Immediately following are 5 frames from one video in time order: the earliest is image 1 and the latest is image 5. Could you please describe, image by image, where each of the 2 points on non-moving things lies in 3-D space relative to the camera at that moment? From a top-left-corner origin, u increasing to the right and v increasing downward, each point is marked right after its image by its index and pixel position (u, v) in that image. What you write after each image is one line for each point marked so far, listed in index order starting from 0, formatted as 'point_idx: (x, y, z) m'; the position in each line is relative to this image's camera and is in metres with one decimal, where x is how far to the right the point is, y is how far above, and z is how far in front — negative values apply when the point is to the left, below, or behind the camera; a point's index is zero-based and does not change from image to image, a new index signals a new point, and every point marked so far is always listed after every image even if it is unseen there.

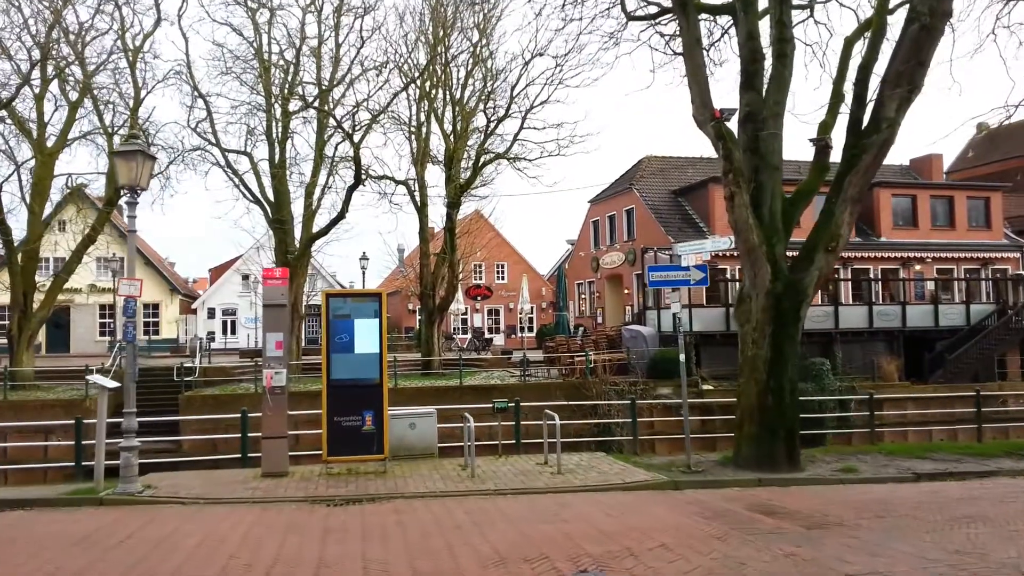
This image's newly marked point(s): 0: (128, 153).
0: (-3.9, +1.4, +8.2) m
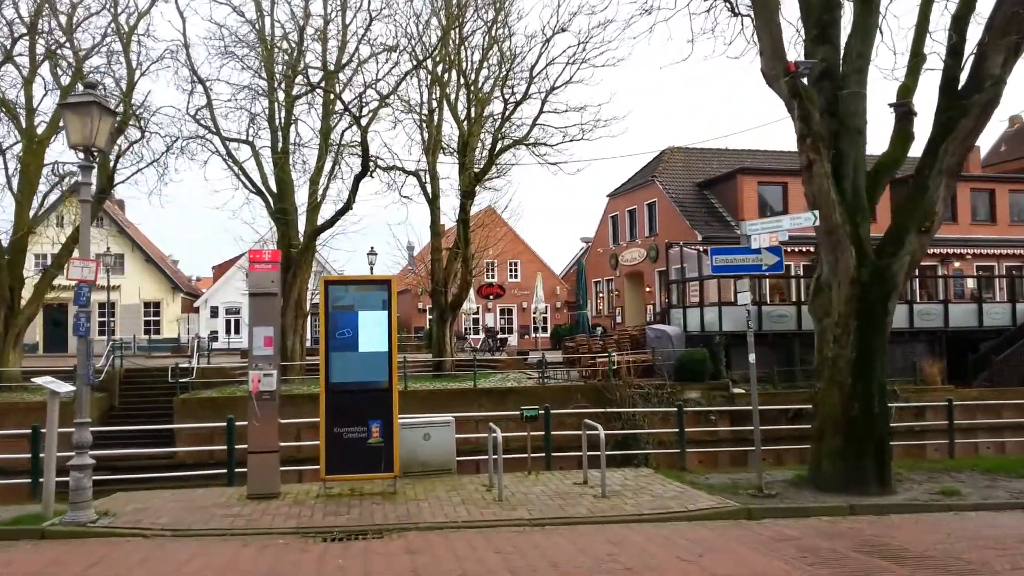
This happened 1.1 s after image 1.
0: (-3.6, +1.5, +6.7) m
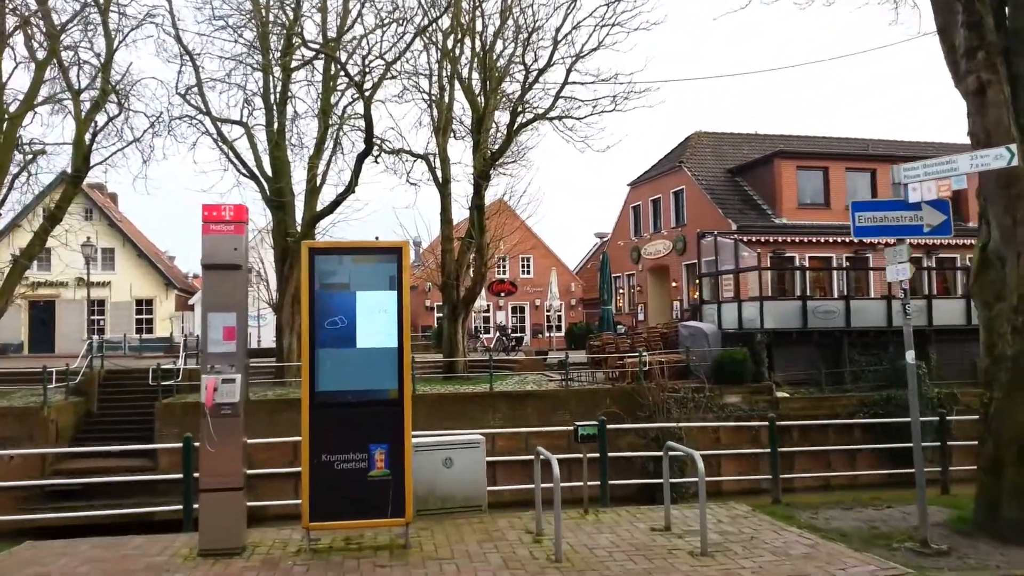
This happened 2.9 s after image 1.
0: (-3.2, +1.7, +4.5) m
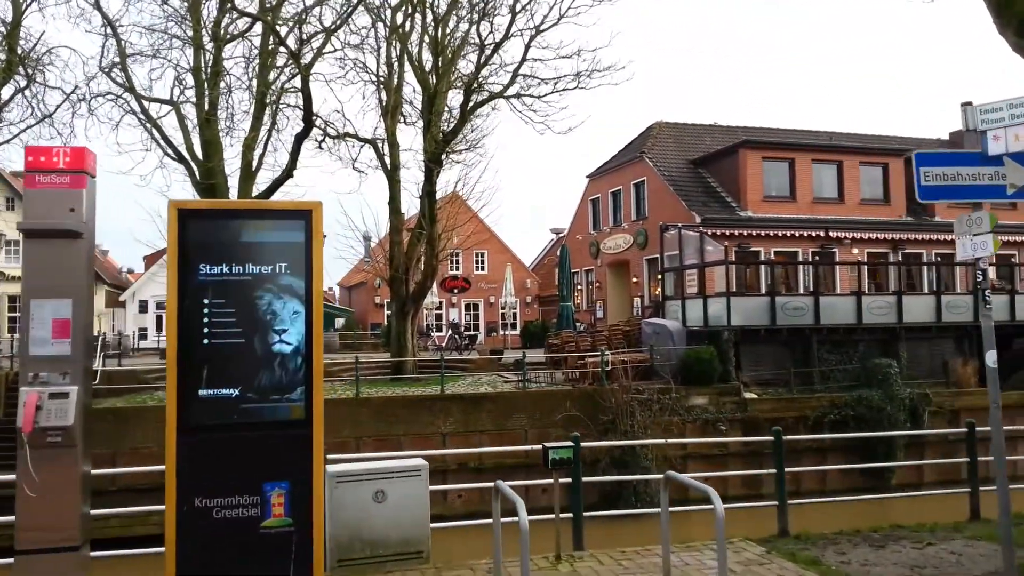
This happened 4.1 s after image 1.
0: (-3.4, +1.8, +2.9) m
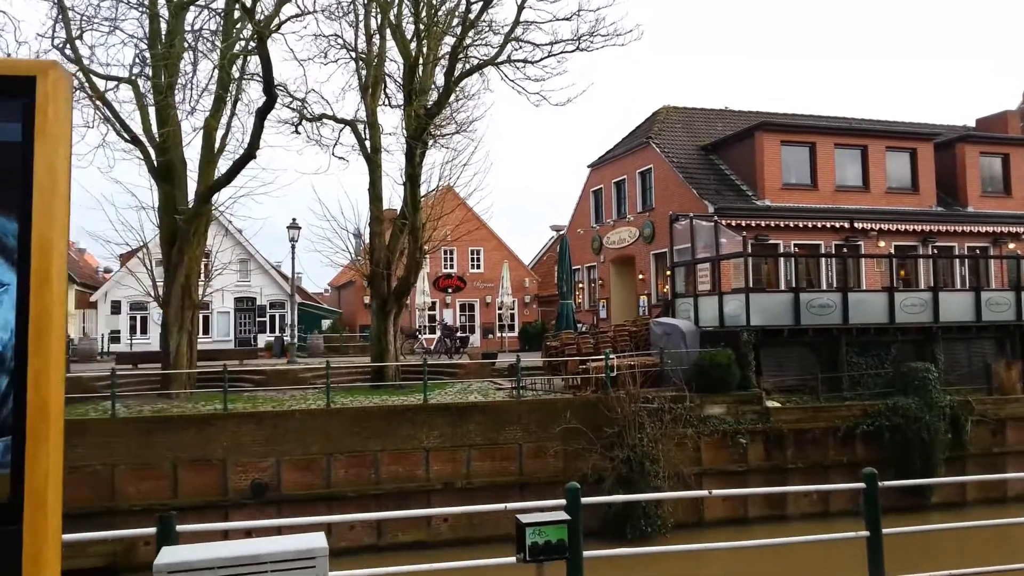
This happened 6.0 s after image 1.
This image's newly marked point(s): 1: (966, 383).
0: (-3.5, +1.9, +0.8) m
1: (+10.6, -2.2, +18.9) m
